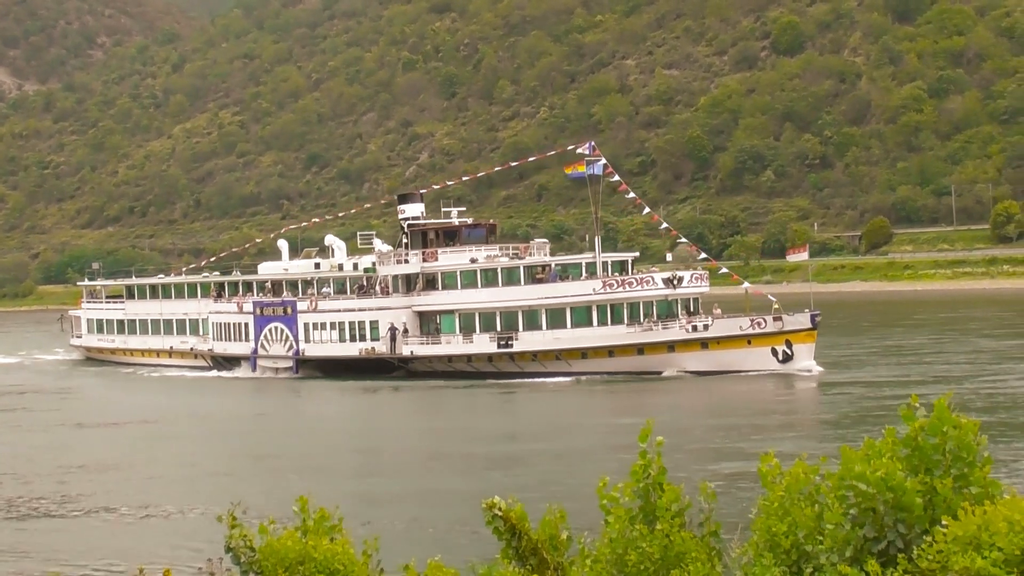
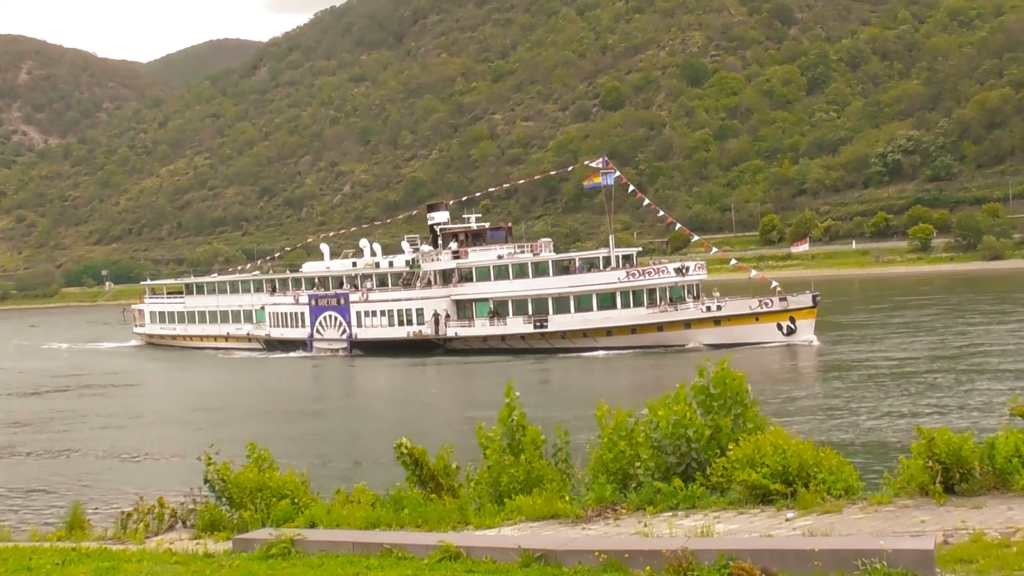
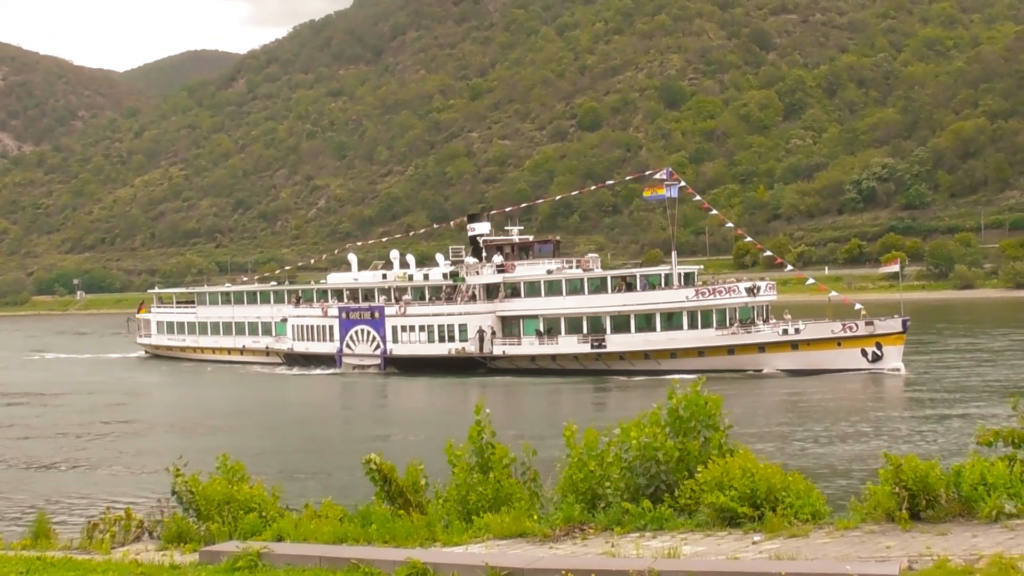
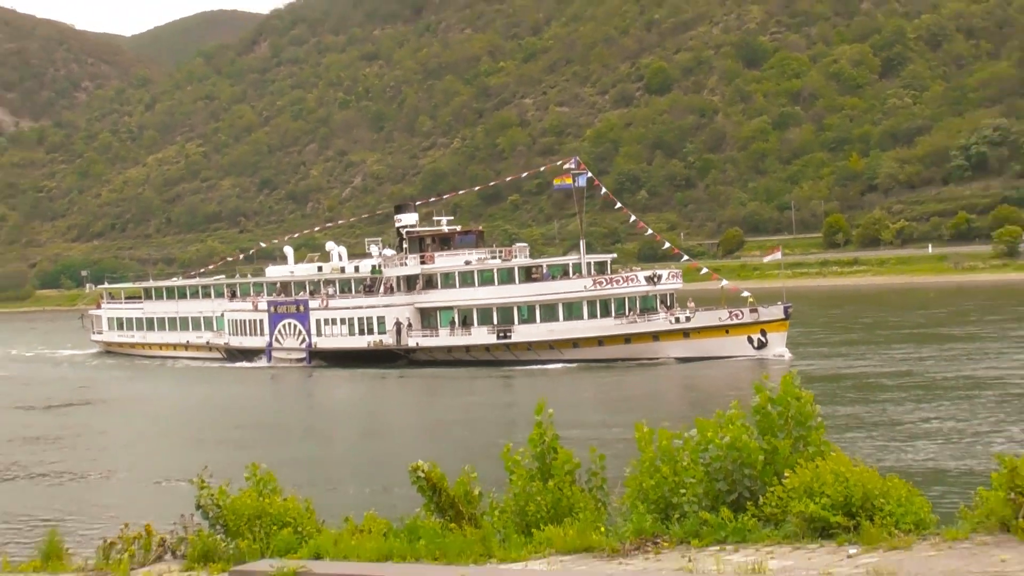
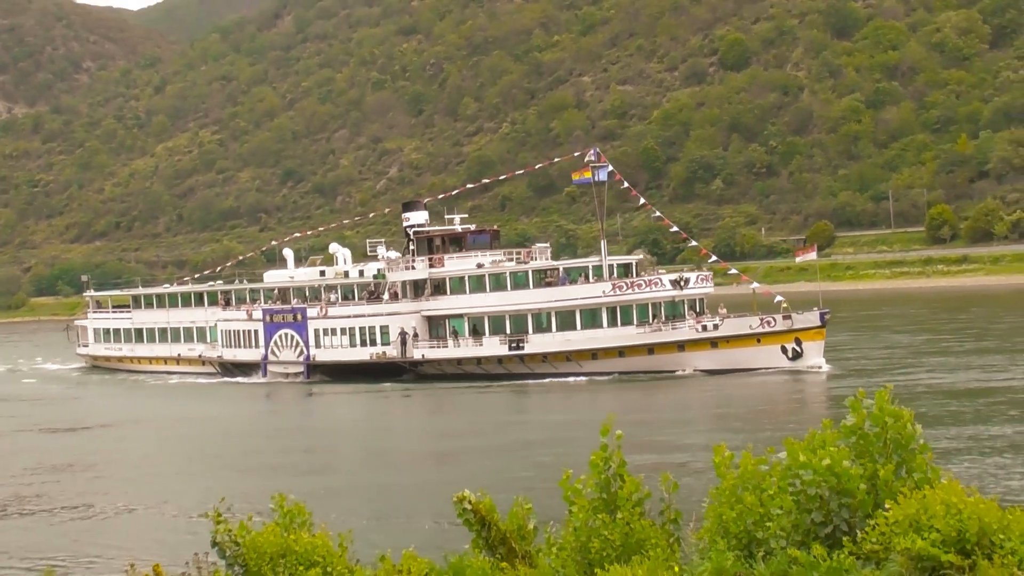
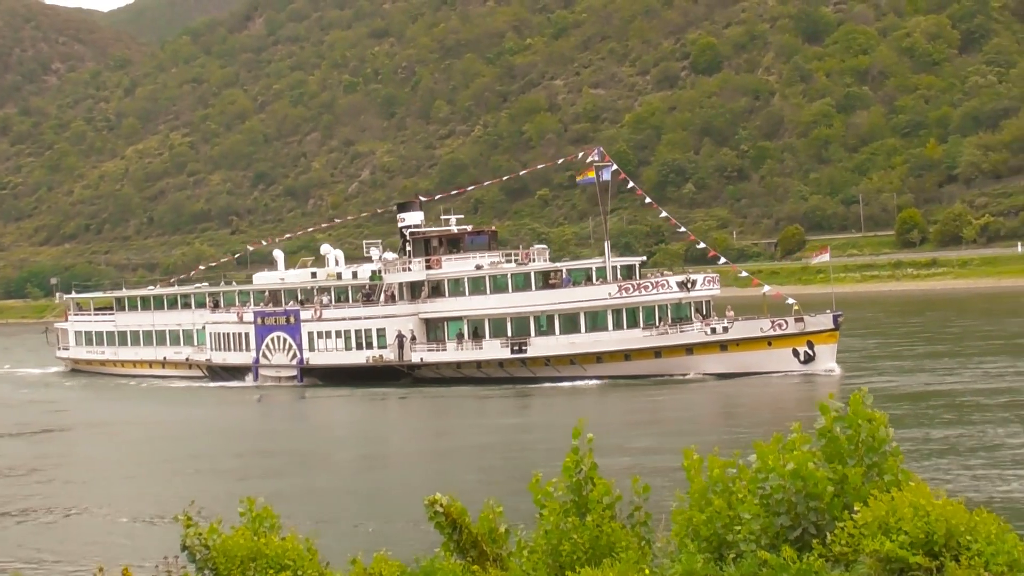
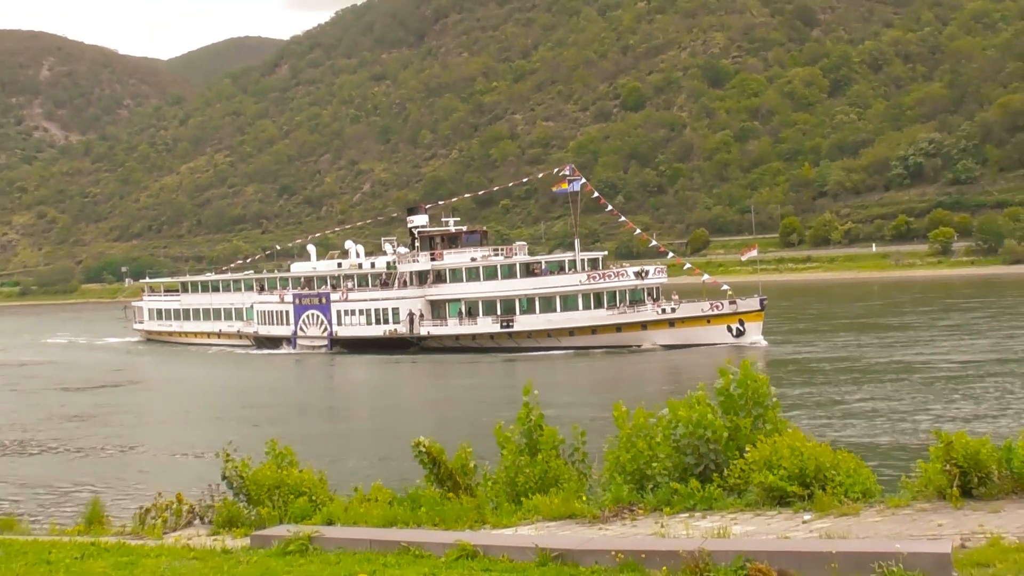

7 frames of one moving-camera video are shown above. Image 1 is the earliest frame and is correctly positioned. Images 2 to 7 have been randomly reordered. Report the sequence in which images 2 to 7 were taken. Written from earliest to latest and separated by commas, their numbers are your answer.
5, 6, 4, 7, 2, 3
